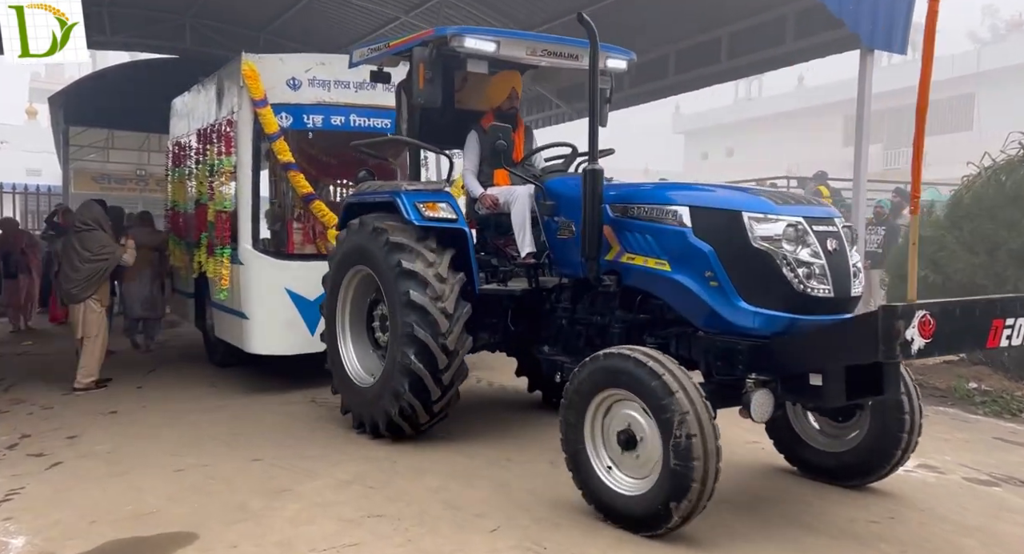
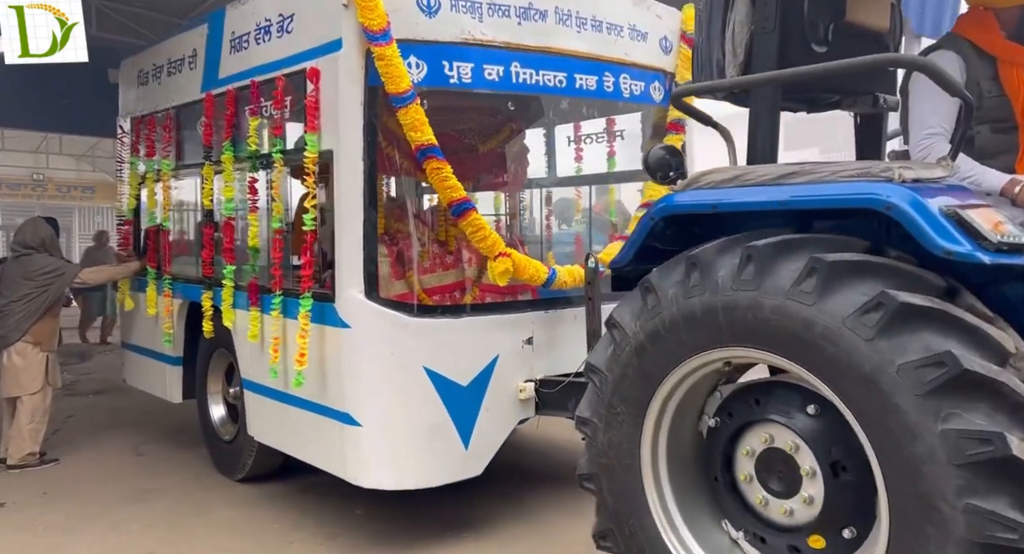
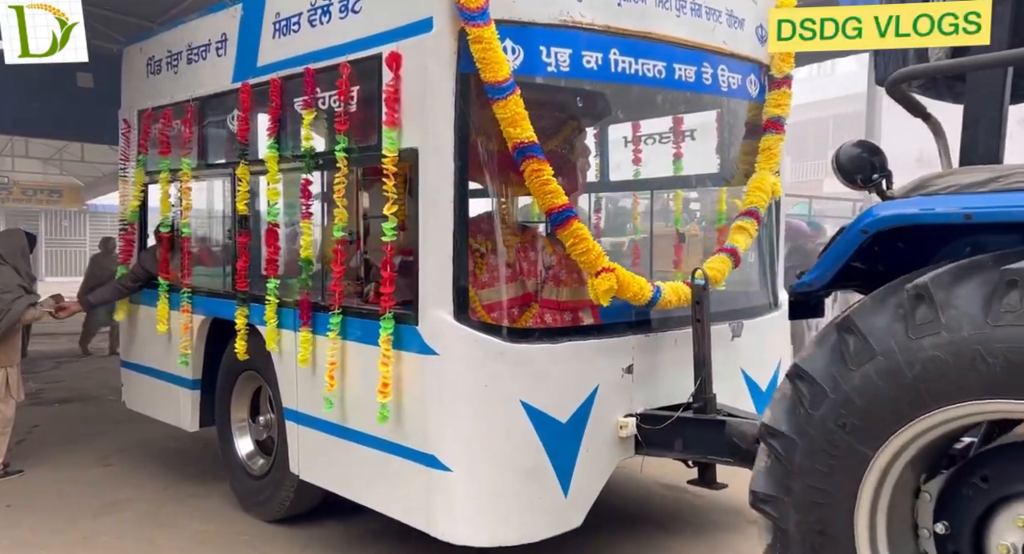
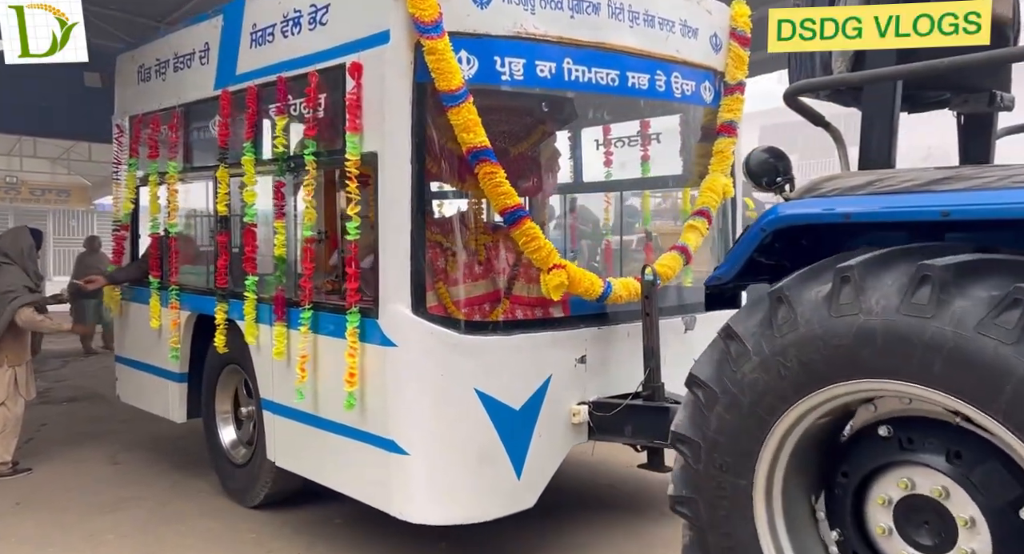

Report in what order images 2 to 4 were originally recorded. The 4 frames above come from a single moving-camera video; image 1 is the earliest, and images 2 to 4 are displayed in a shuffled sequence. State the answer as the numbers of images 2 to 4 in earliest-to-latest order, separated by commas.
2, 4, 3
